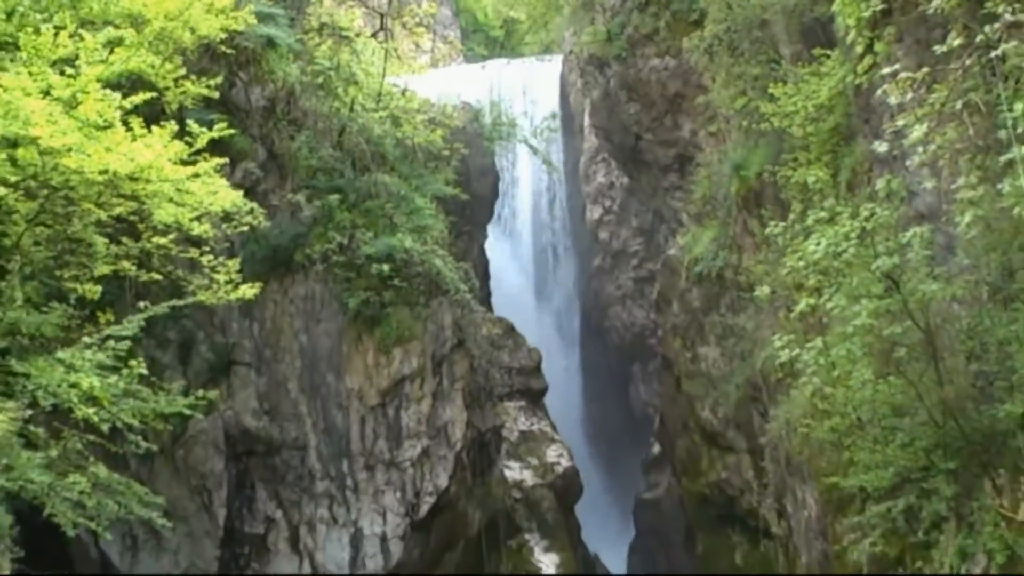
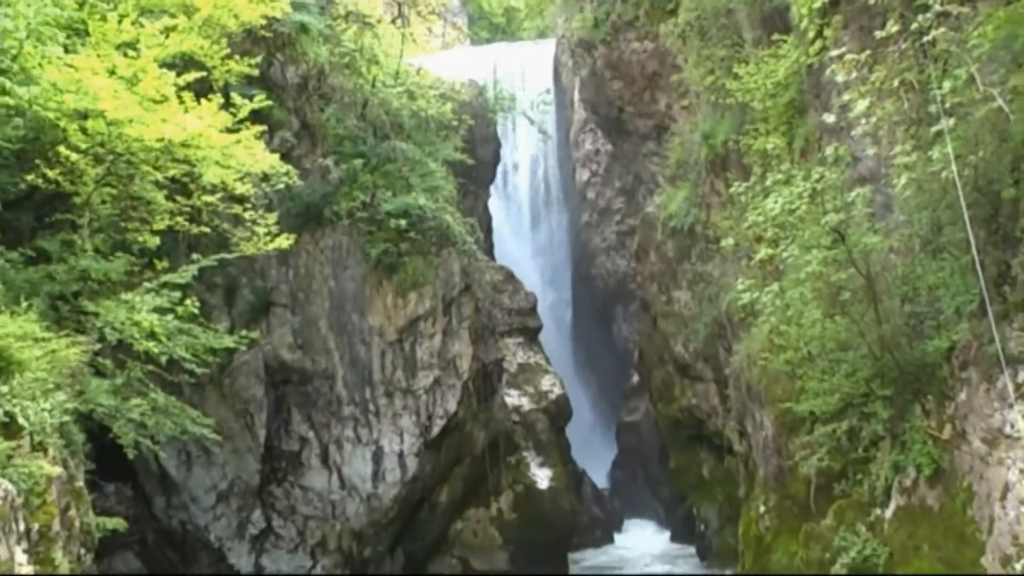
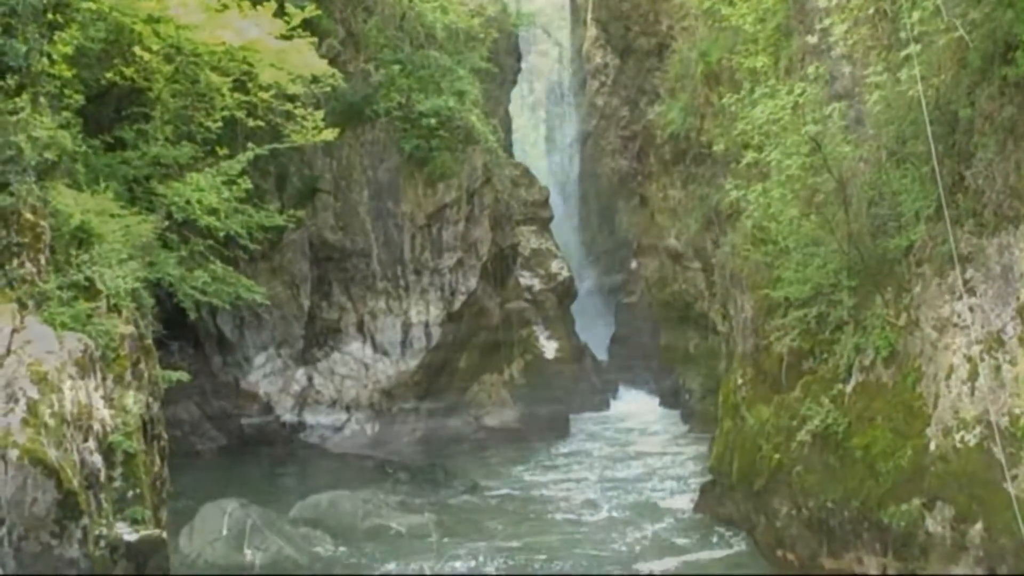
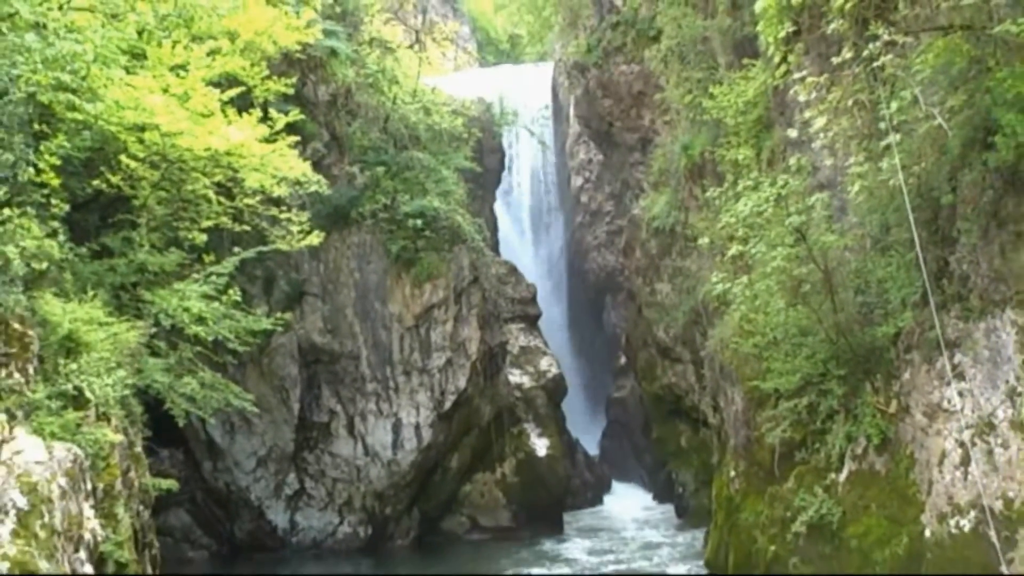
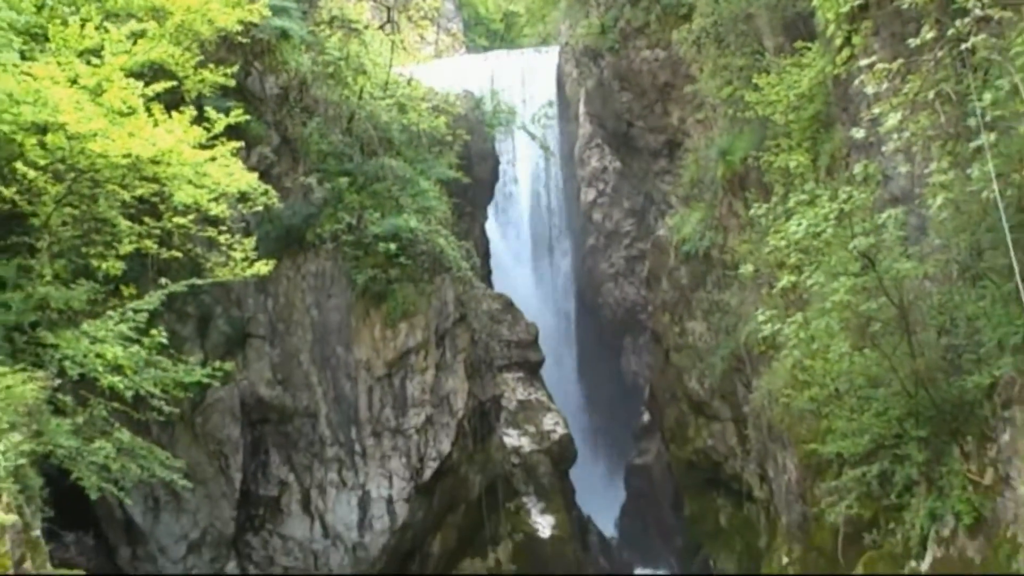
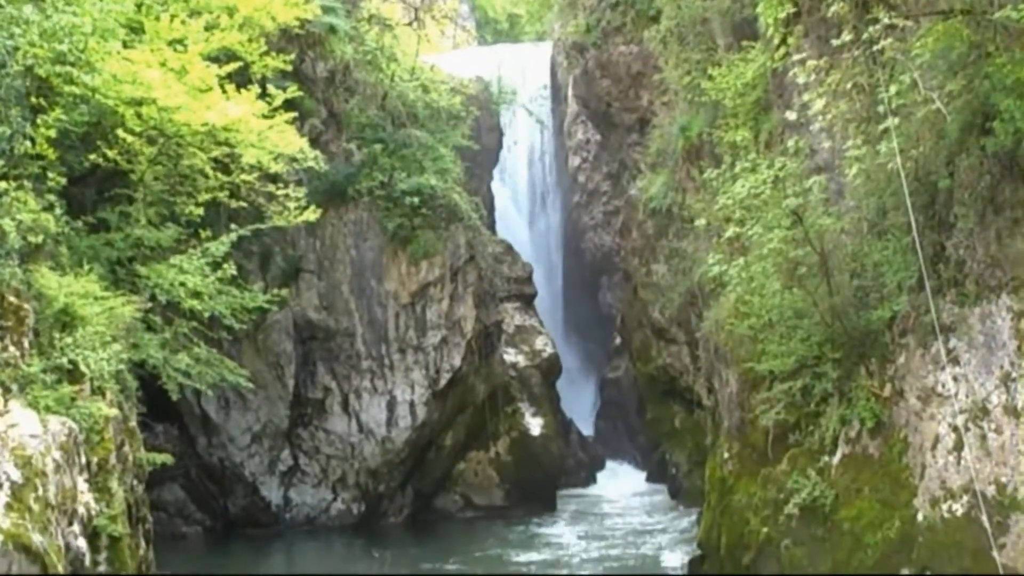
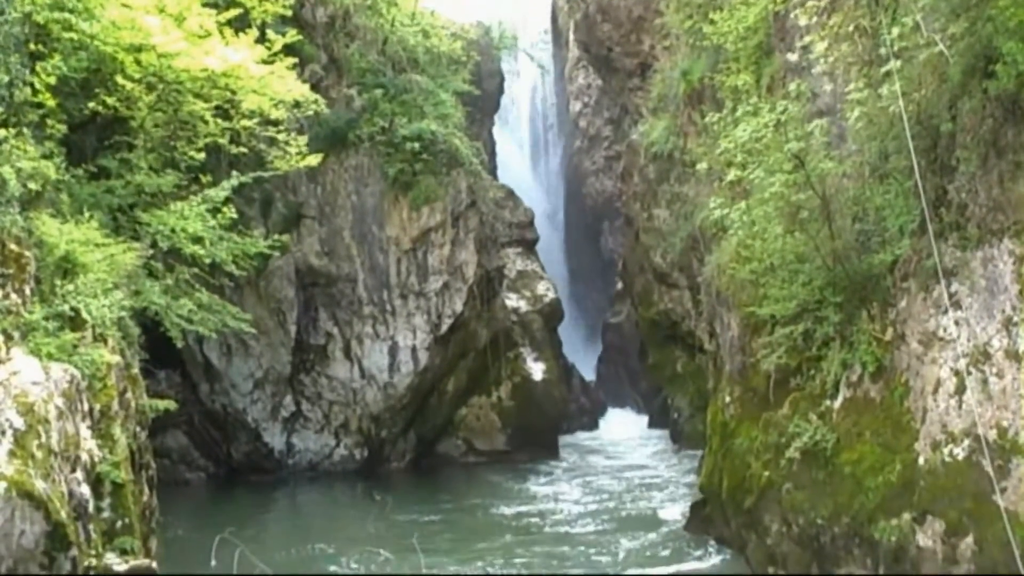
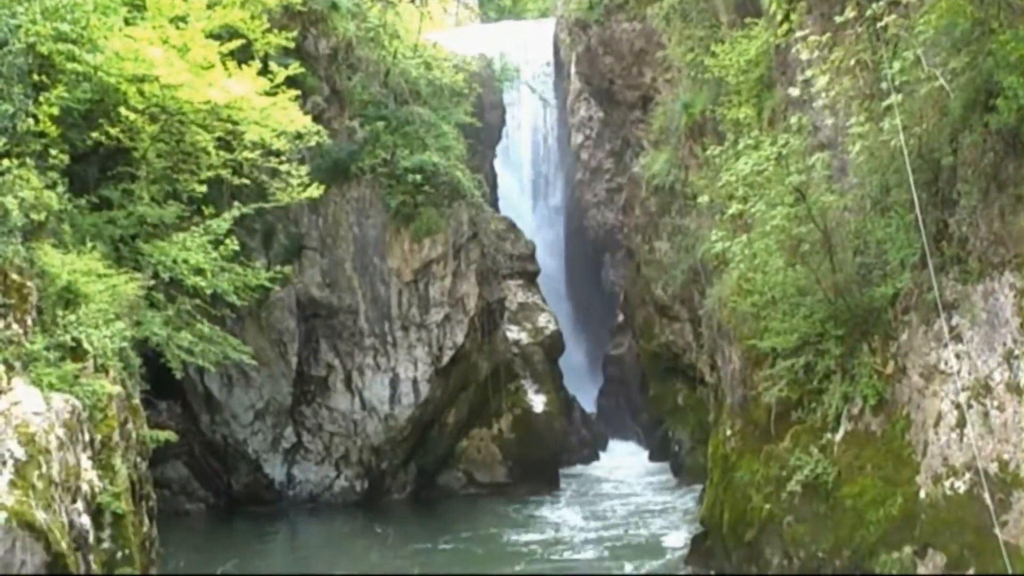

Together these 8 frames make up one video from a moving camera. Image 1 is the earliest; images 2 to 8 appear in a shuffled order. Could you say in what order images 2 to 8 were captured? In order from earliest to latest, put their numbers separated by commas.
5, 2, 4, 6, 8, 7, 3
